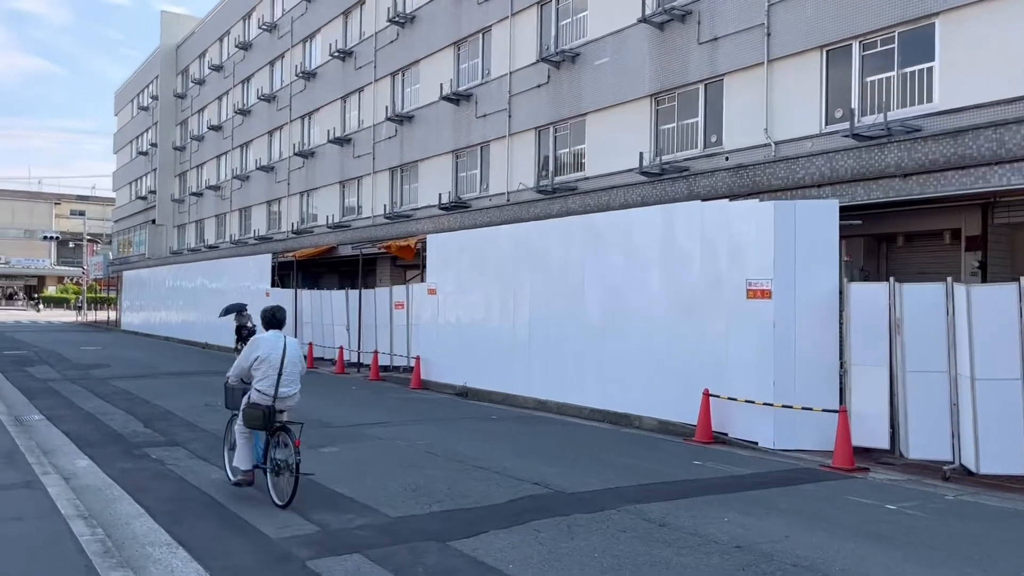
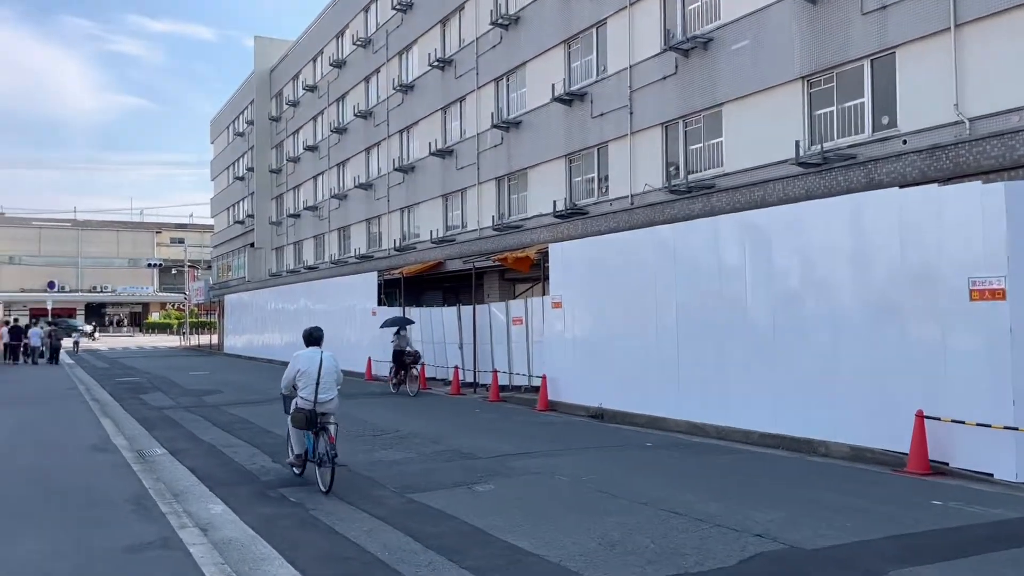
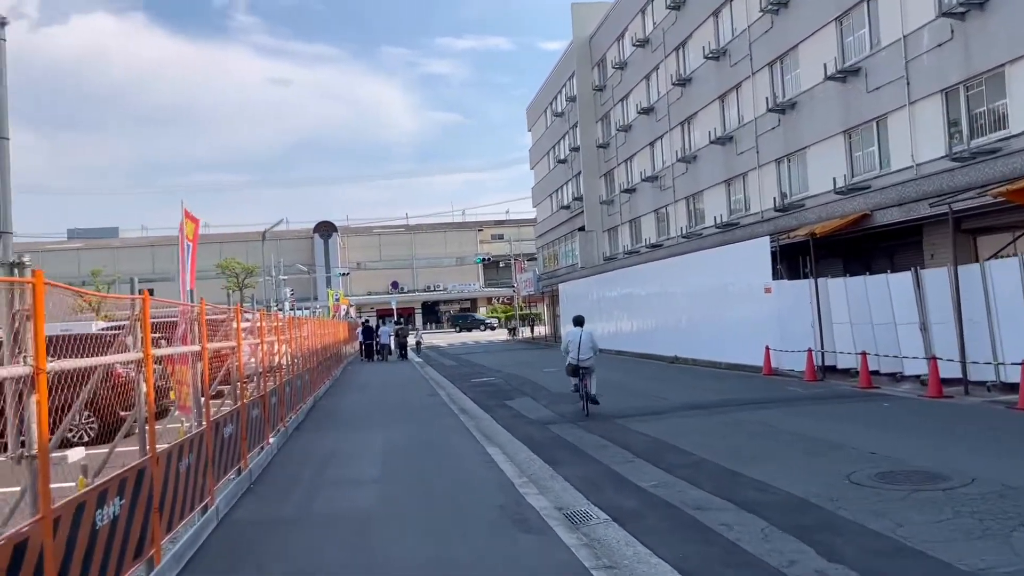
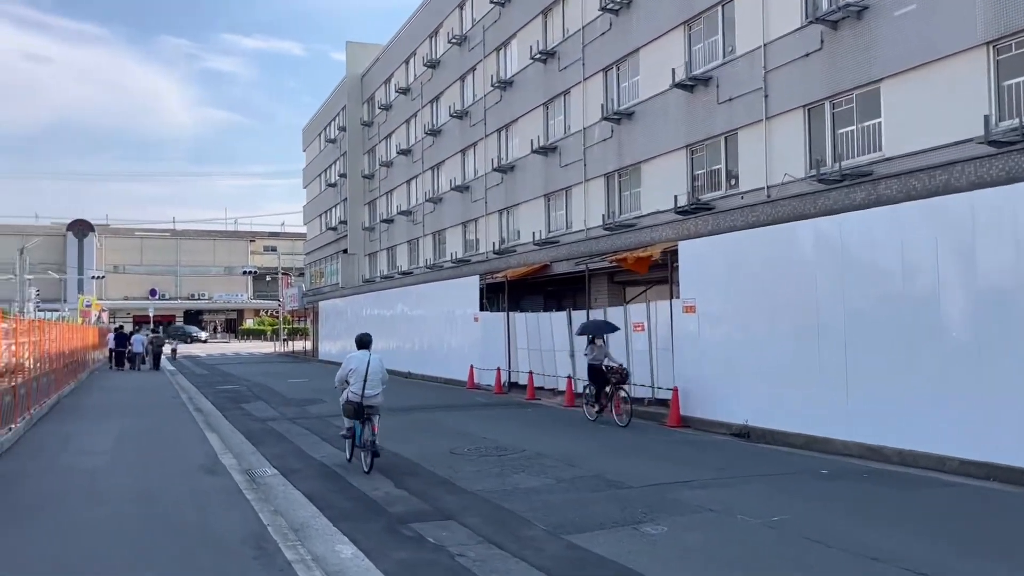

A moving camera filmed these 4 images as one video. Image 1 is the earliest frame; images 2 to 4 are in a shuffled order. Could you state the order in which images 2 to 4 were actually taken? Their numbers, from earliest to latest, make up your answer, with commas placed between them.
2, 4, 3
